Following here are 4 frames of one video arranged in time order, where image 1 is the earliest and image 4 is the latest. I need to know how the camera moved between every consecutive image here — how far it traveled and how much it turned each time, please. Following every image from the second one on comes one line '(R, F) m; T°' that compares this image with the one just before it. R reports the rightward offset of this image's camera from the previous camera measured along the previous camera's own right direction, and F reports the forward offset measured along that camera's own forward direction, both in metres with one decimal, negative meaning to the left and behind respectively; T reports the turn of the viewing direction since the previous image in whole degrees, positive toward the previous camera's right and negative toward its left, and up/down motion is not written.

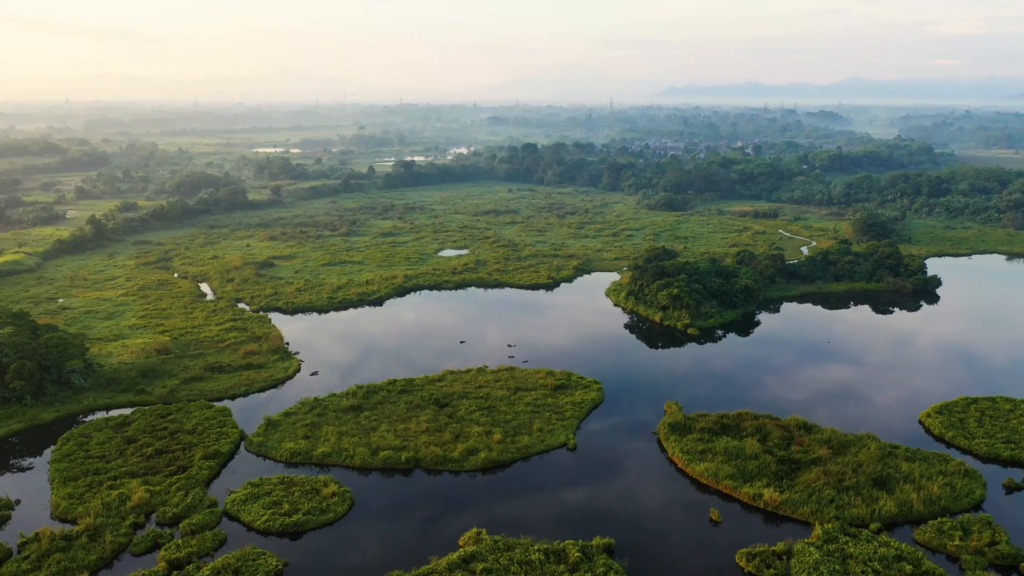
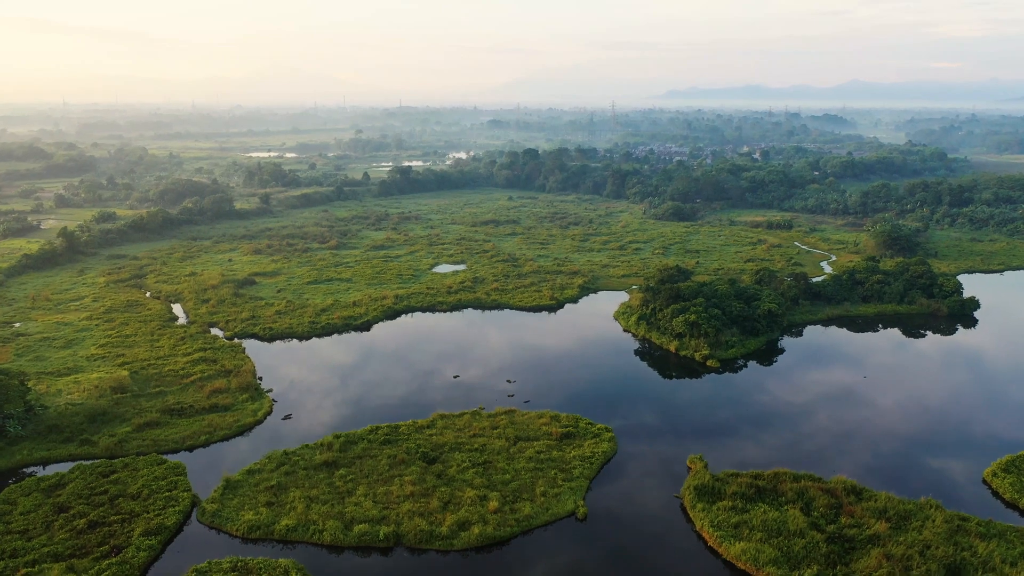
(0.0, +3.0) m; 0°
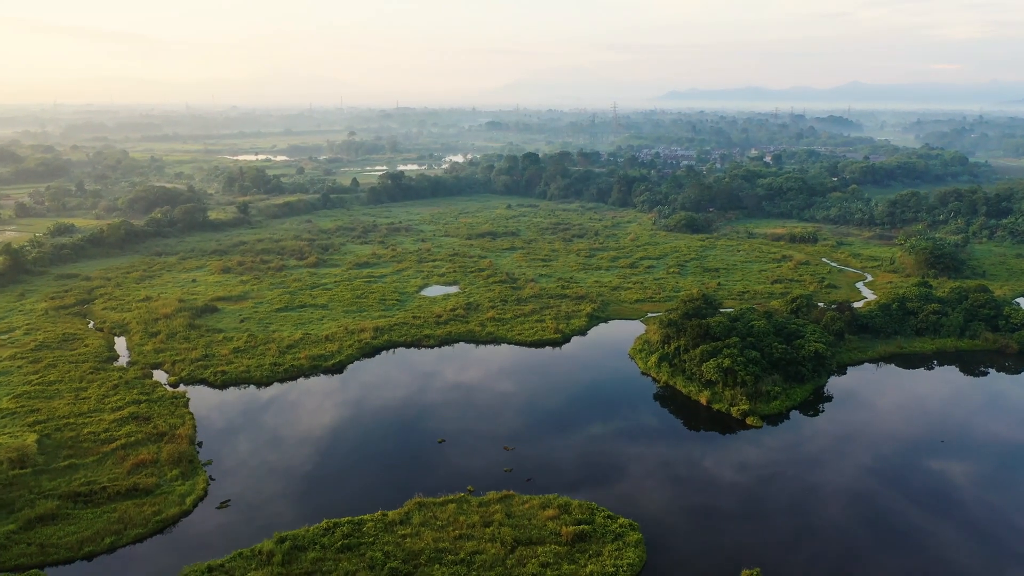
(0.0, +4.8) m; 0°
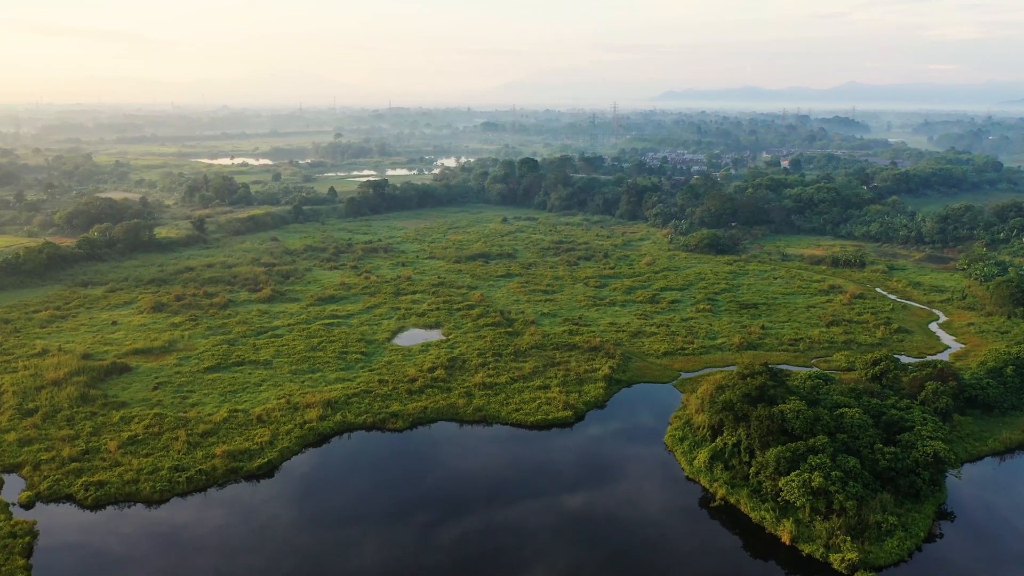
(0.0, +7.4) m; 0°
